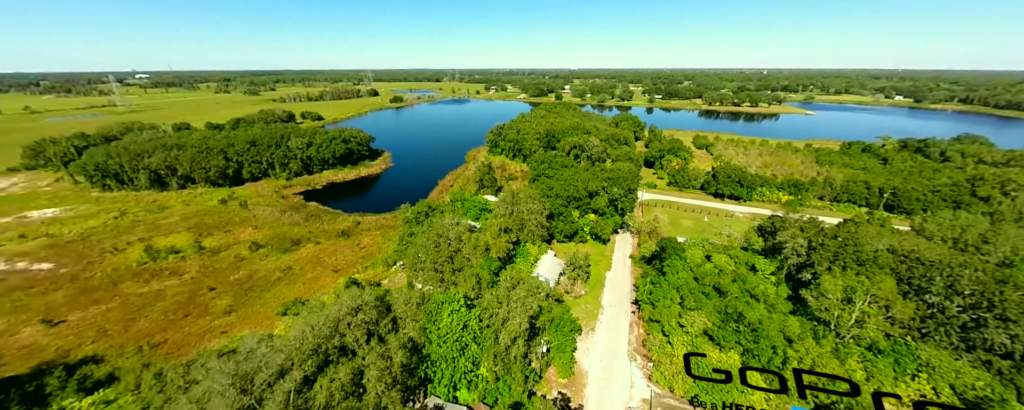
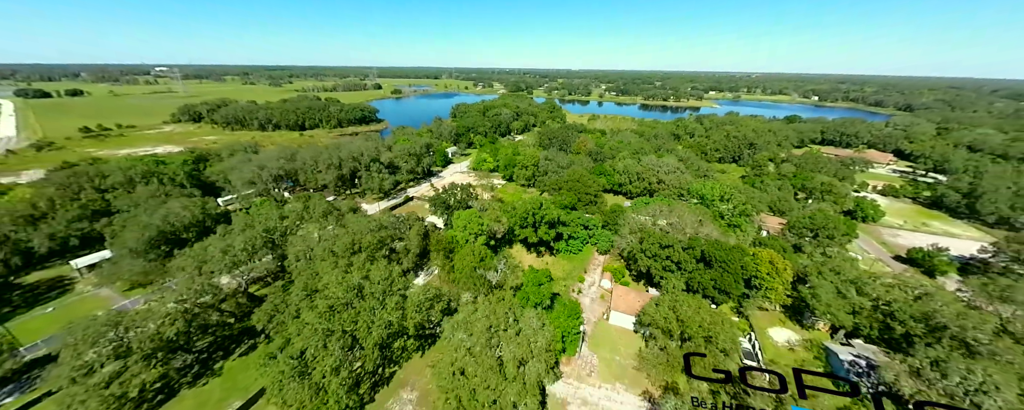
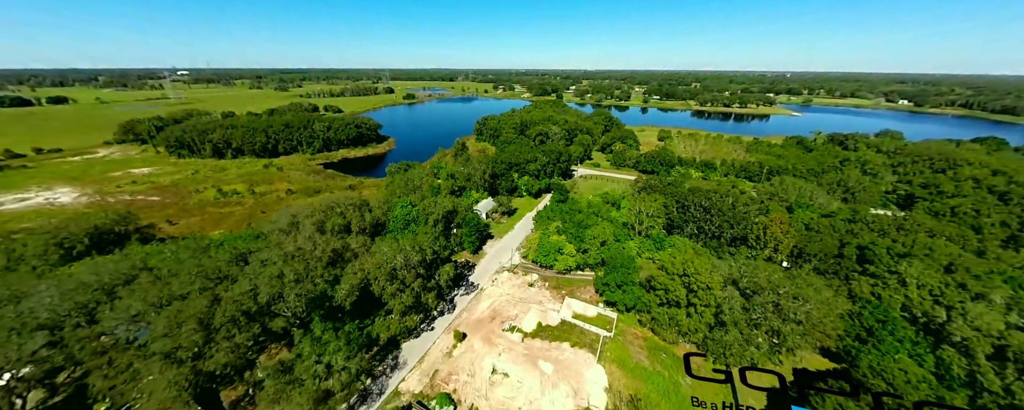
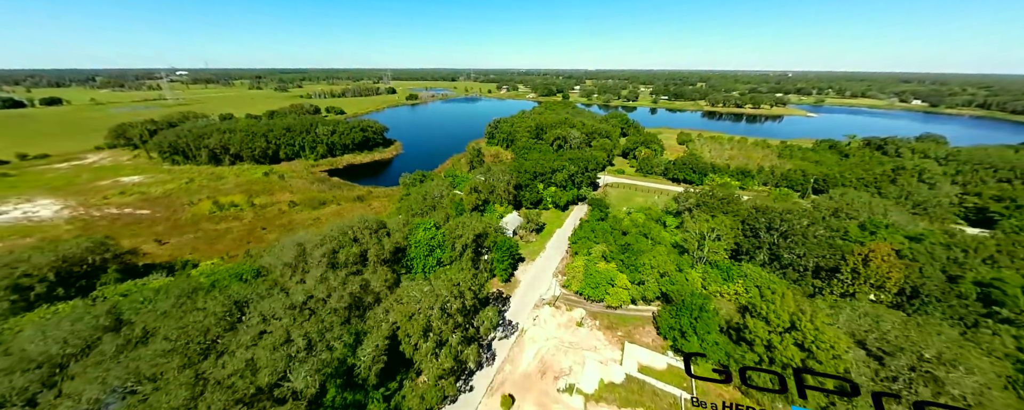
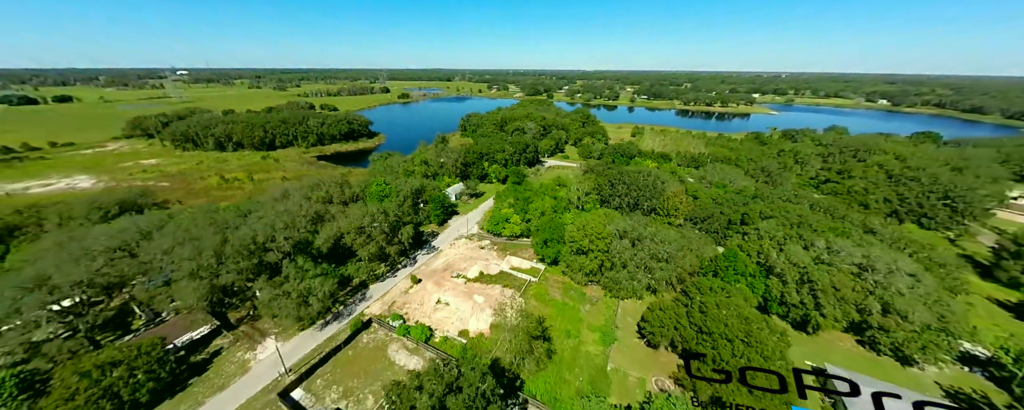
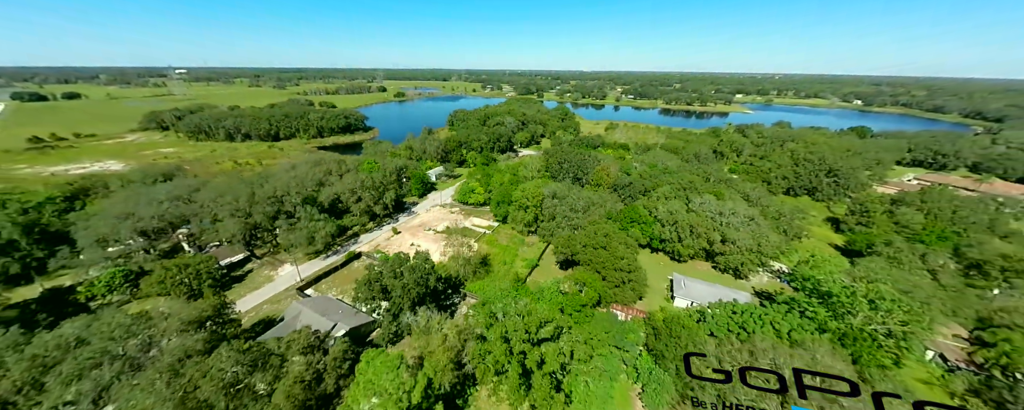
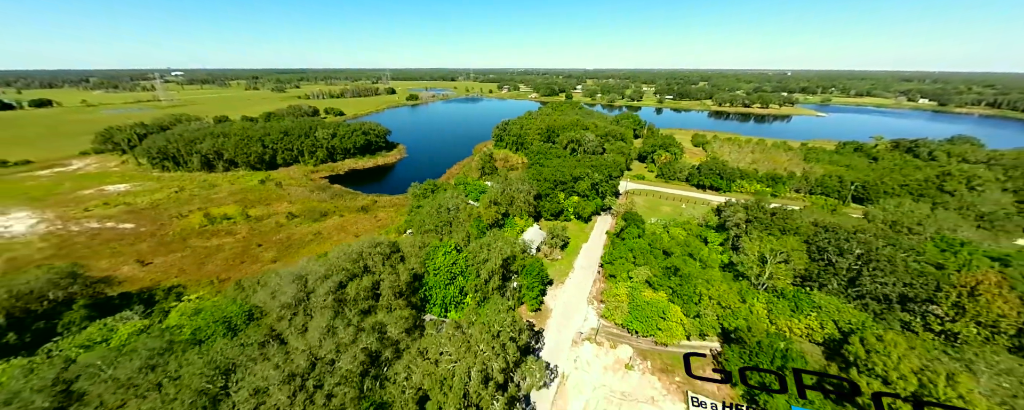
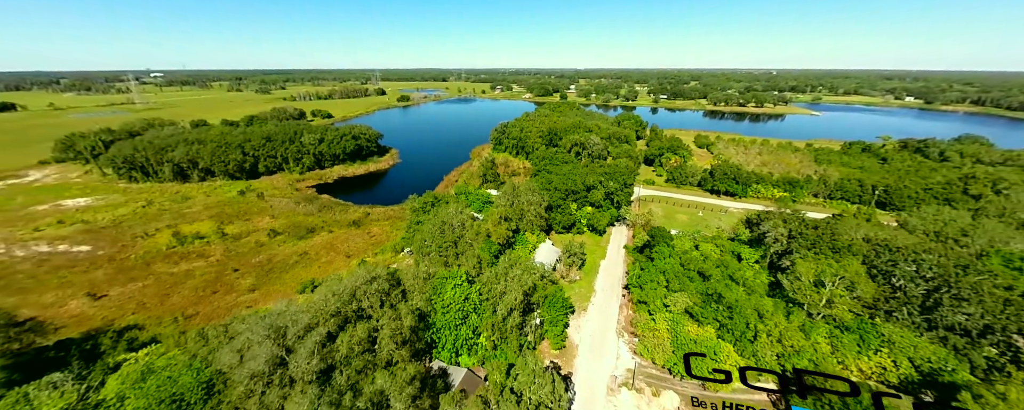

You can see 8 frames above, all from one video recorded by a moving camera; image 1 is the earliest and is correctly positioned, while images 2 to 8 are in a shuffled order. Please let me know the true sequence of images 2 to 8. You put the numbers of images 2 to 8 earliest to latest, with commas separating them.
8, 7, 4, 3, 5, 6, 2
